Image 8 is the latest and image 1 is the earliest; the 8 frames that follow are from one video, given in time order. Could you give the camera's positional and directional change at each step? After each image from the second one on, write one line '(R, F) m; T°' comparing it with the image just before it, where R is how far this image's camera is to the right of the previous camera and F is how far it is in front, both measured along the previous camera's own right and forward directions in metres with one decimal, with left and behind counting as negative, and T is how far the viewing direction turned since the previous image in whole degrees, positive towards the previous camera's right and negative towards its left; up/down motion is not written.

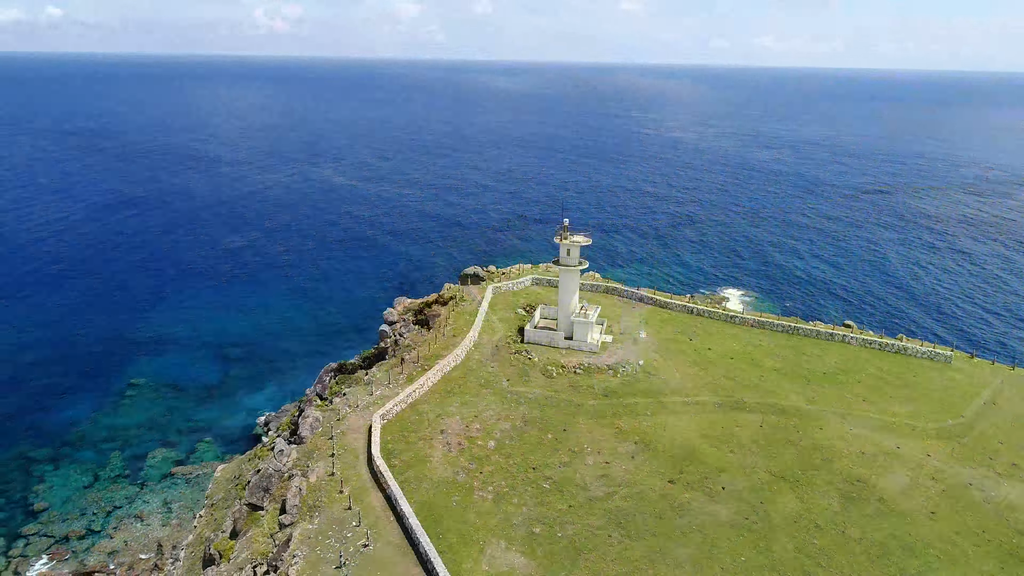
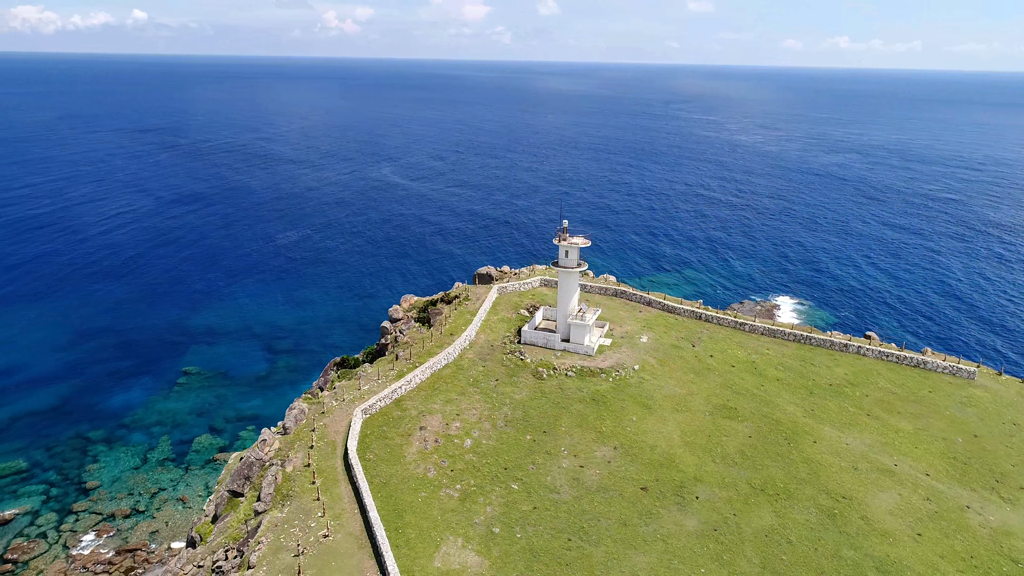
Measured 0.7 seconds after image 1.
(+2.4, +0.1) m; -5°
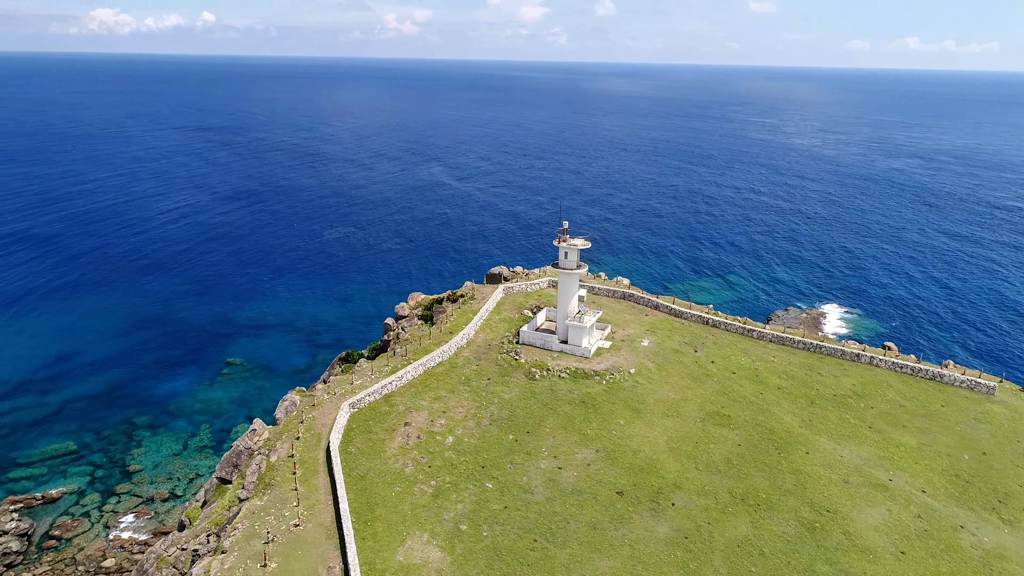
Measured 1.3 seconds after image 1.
(+2.1, 0.0) m; -4°
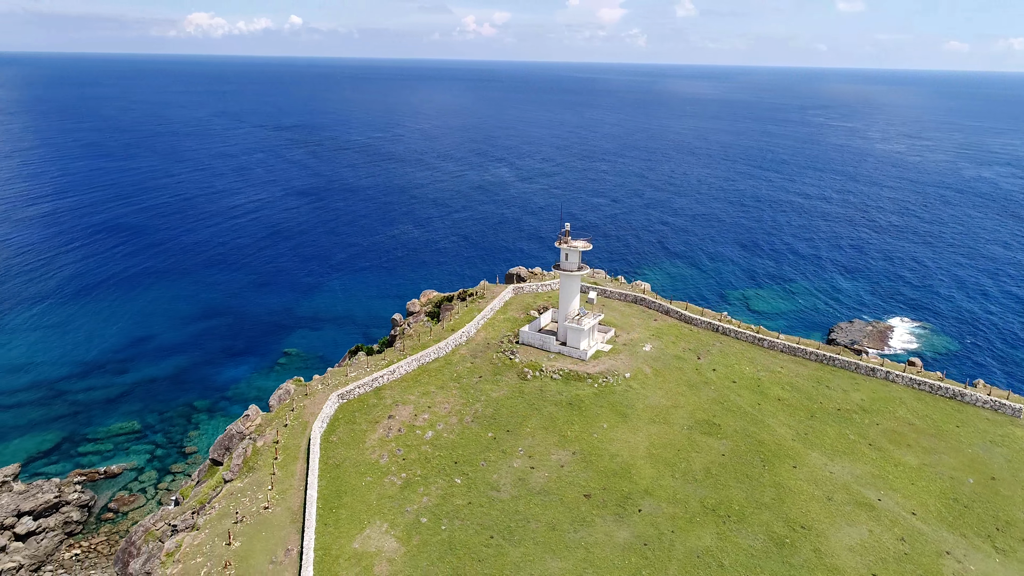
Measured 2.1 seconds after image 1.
(+2.8, -0.1) m; -6°
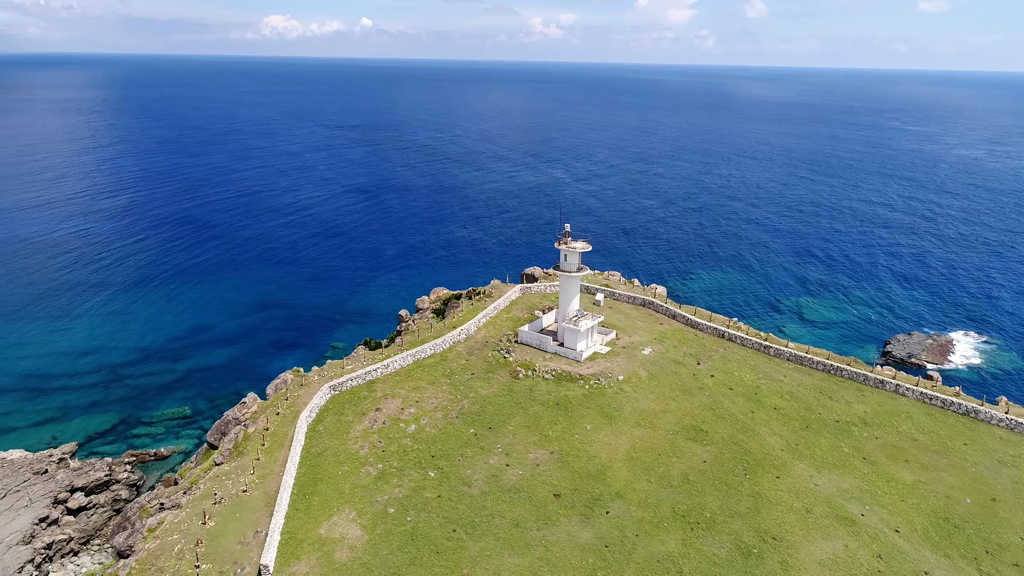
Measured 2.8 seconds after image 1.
(+2.4, -0.1) m; -5°
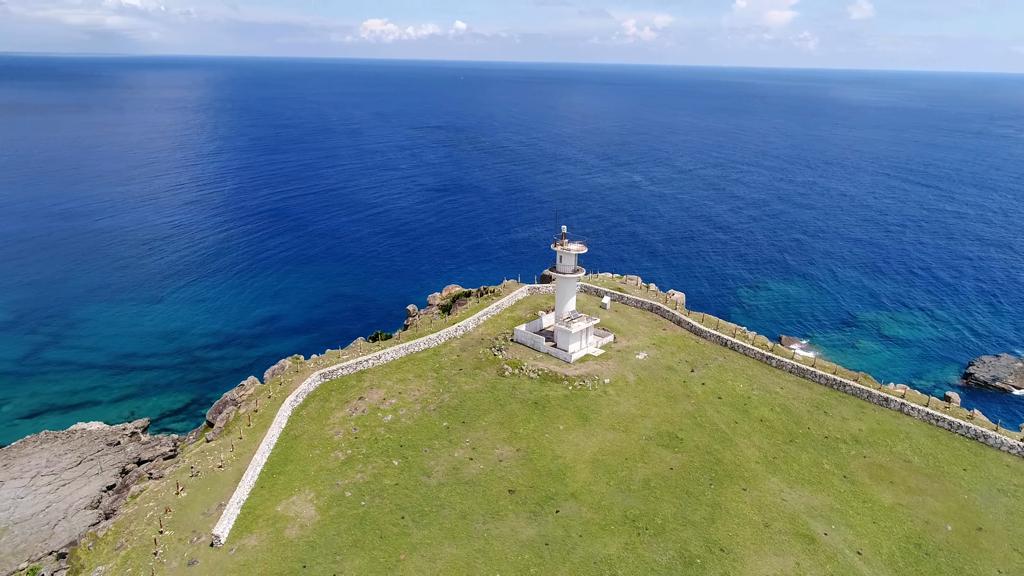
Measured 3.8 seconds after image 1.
(+3.5, -0.2) m; -7°
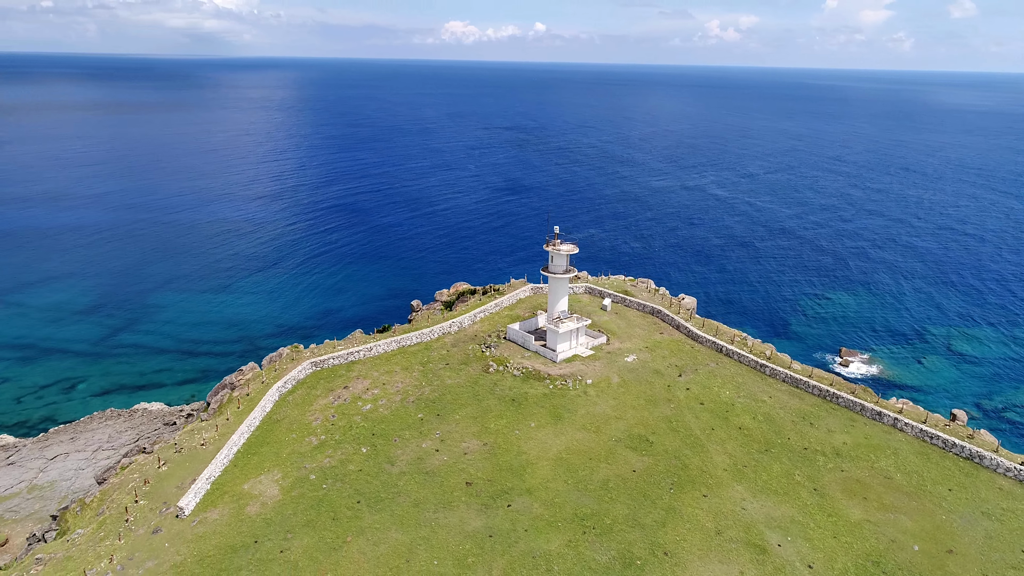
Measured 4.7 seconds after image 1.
(+3.2, -0.3) m; -6°
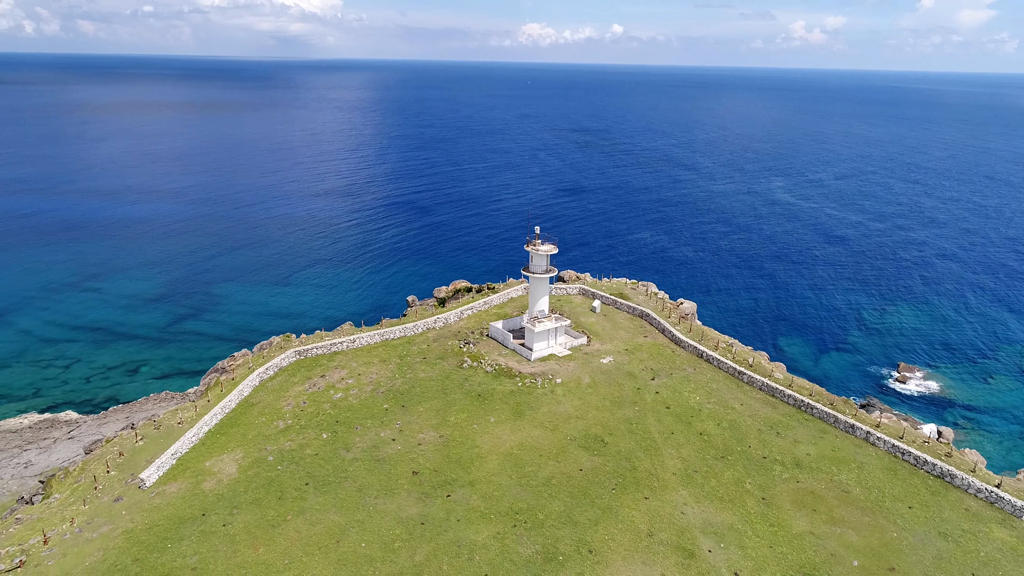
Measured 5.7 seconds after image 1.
(+3.6, -0.3) m; -6°
